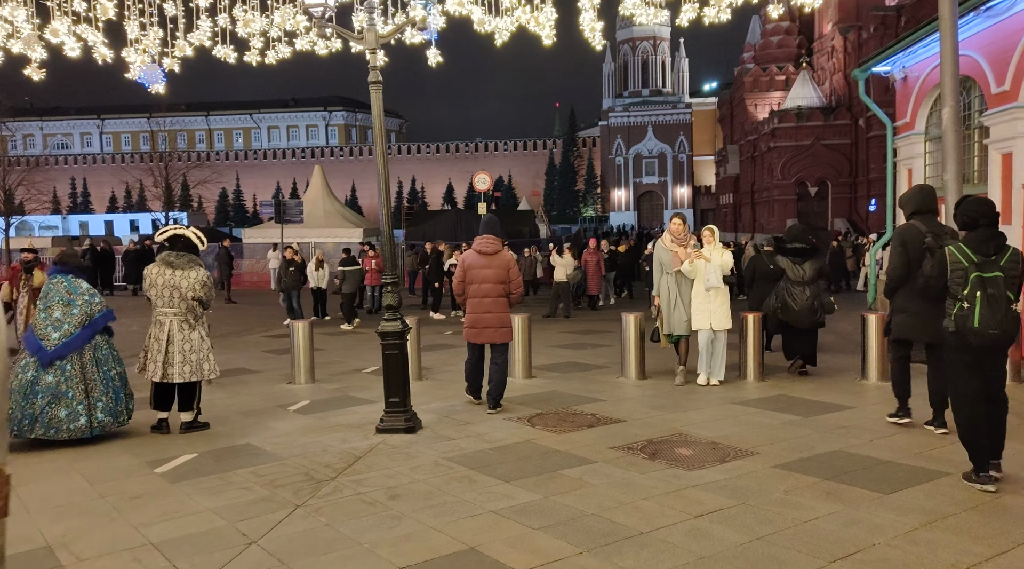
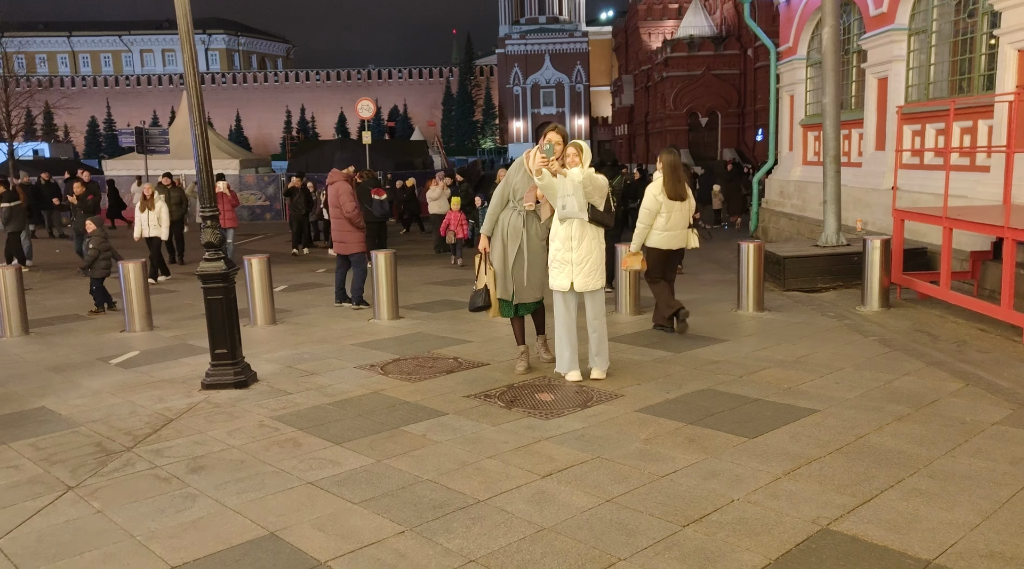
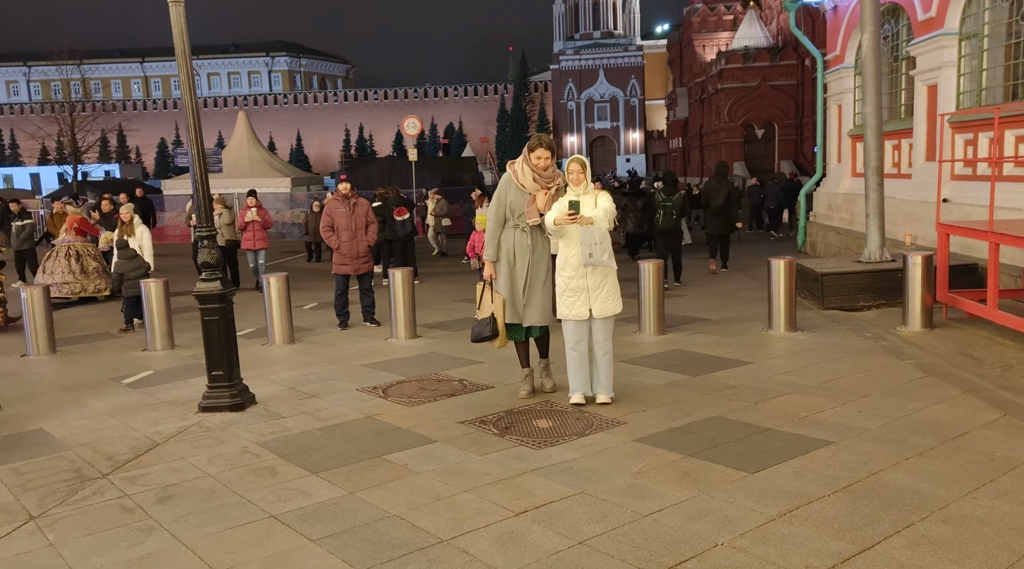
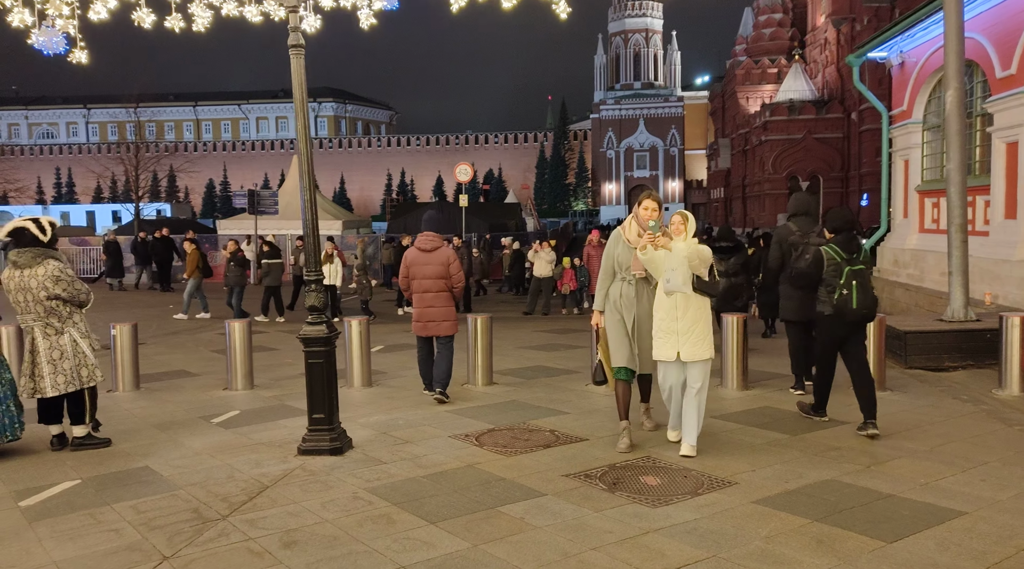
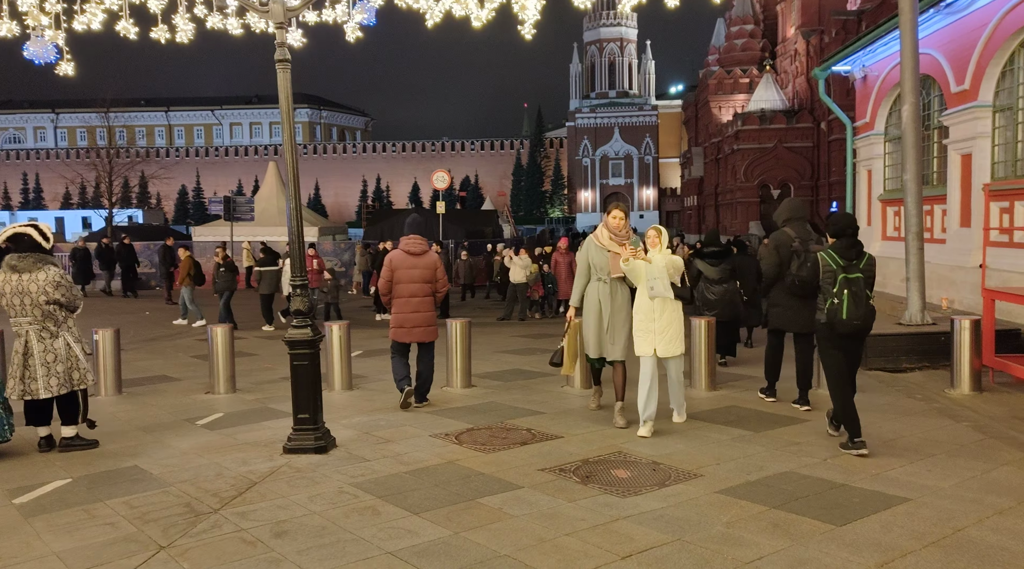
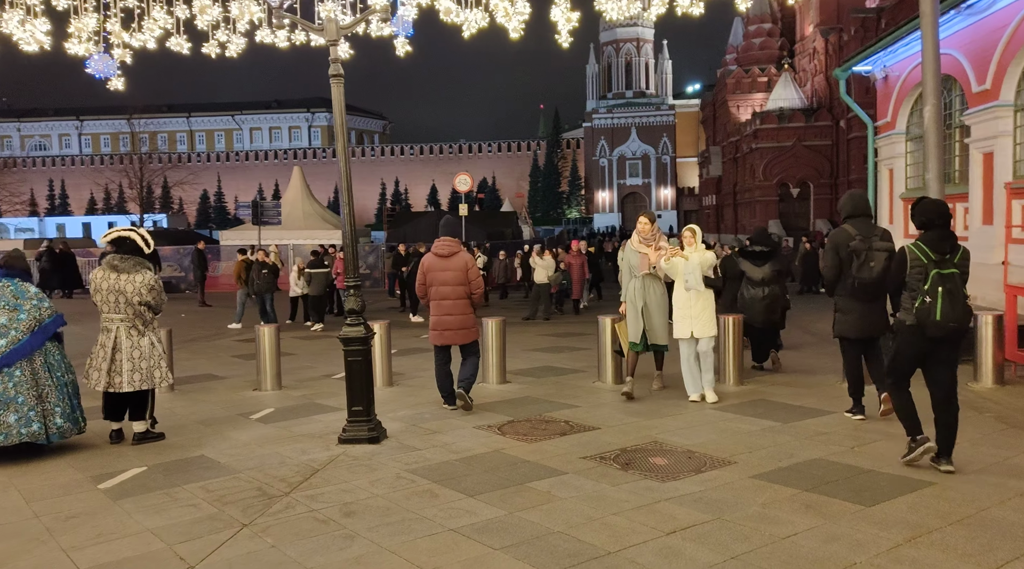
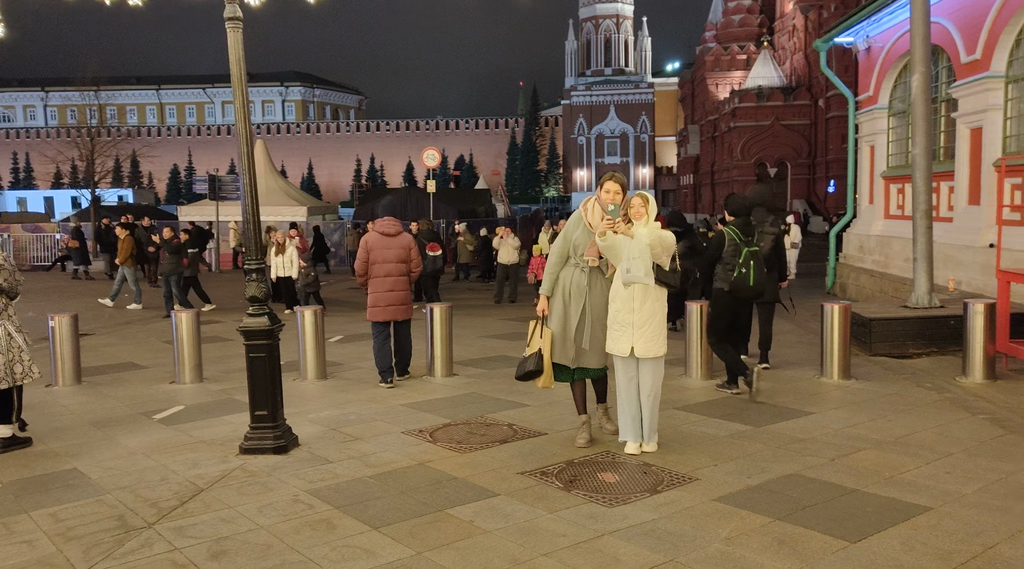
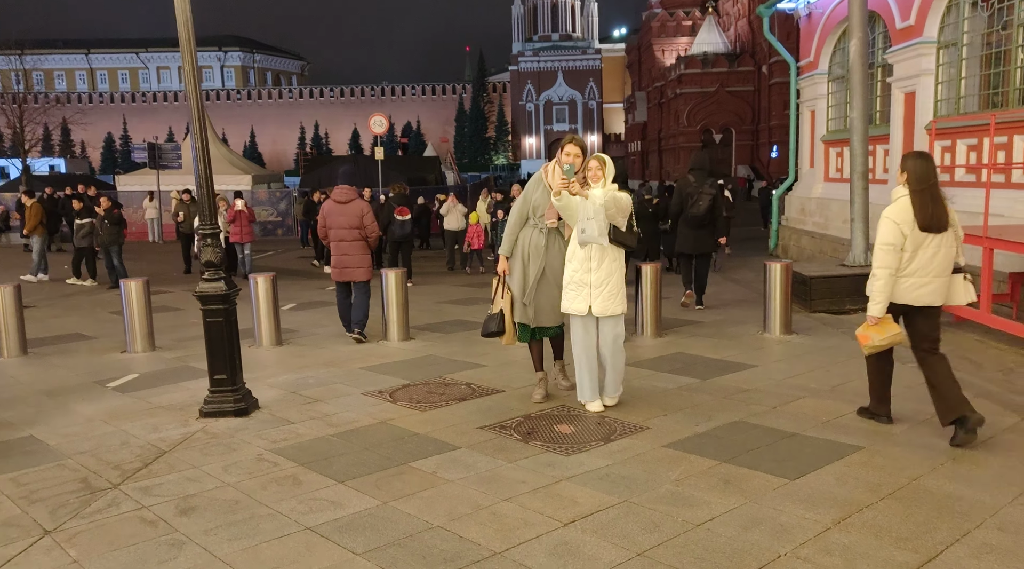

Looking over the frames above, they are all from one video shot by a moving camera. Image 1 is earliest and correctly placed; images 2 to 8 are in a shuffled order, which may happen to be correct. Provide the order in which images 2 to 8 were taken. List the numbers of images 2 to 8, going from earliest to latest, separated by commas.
6, 5, 4, 7, 8, 2, 3
